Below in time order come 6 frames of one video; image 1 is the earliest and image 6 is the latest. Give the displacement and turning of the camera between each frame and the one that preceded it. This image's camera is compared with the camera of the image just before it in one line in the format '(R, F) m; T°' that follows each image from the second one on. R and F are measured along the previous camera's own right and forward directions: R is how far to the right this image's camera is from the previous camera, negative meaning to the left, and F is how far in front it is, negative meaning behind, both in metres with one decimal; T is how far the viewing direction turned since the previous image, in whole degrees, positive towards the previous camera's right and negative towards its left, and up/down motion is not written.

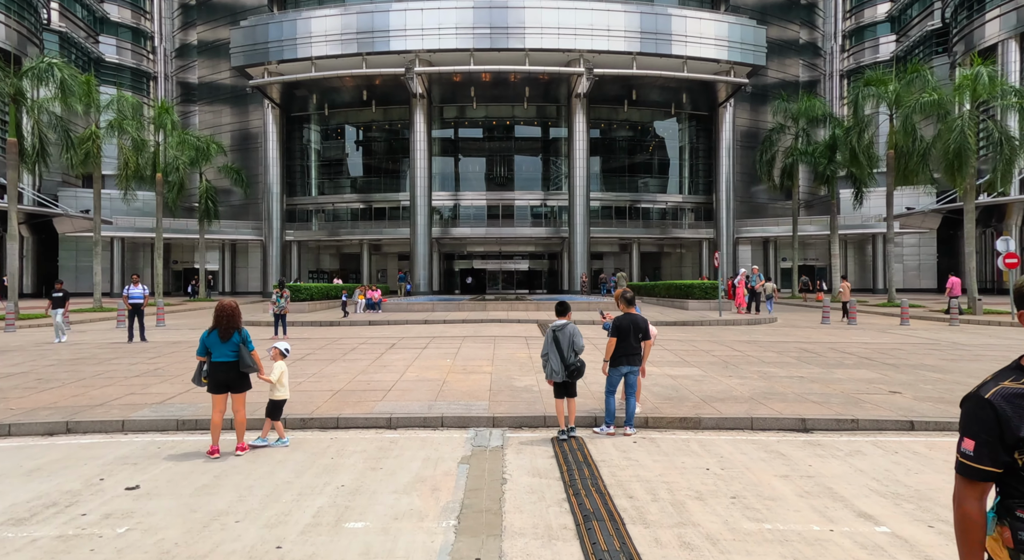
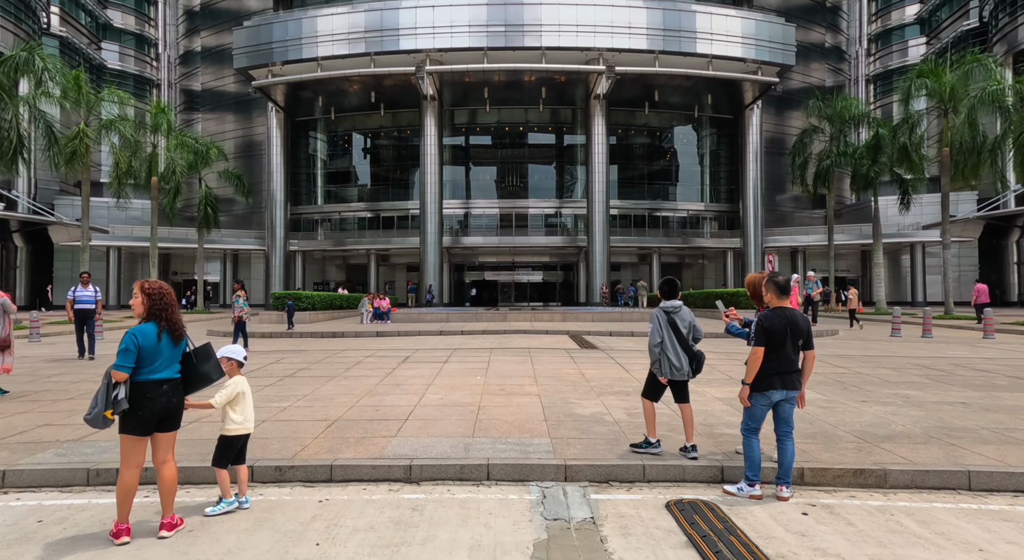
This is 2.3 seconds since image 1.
(-0.6, +2.2) m; -1°
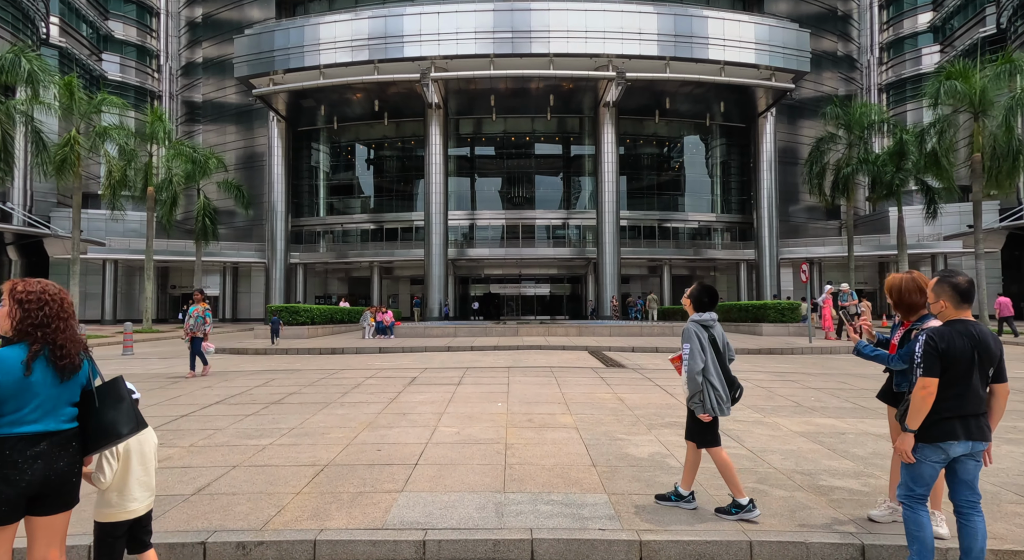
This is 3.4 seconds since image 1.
(-0.3, +1.2) m; 0°
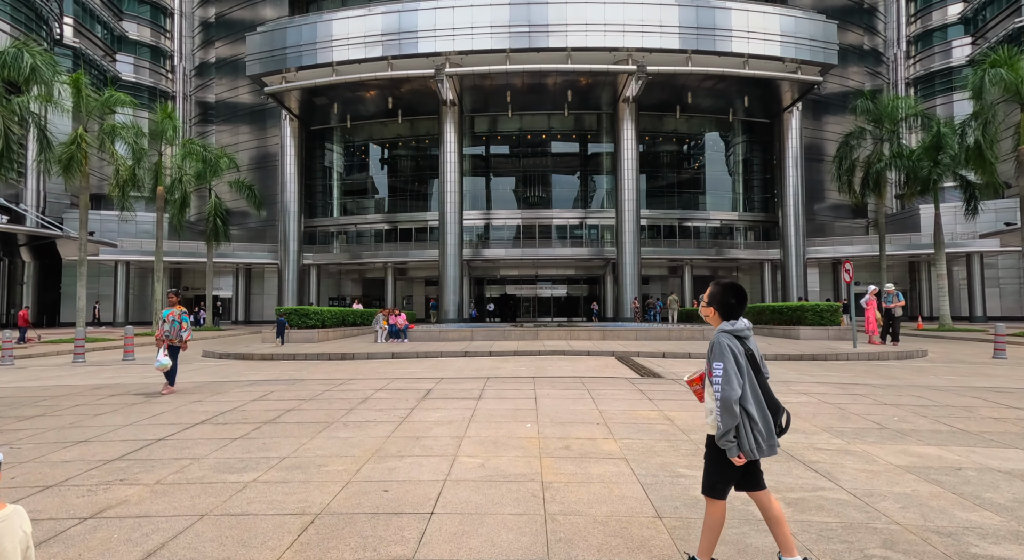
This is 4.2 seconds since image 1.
(-0.2, +1.0) m; -1°
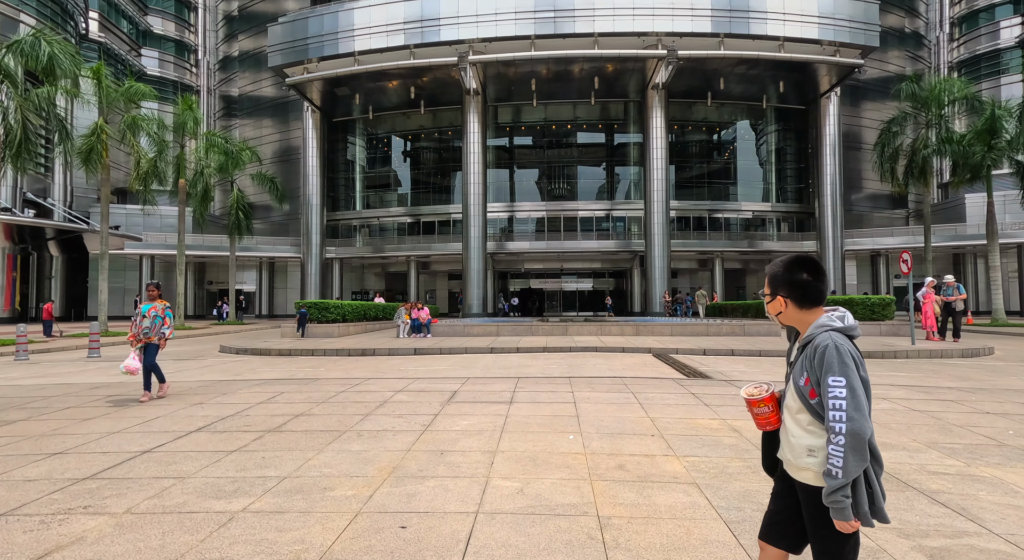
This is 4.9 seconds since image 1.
(-0.2, +0.8) m; -2°
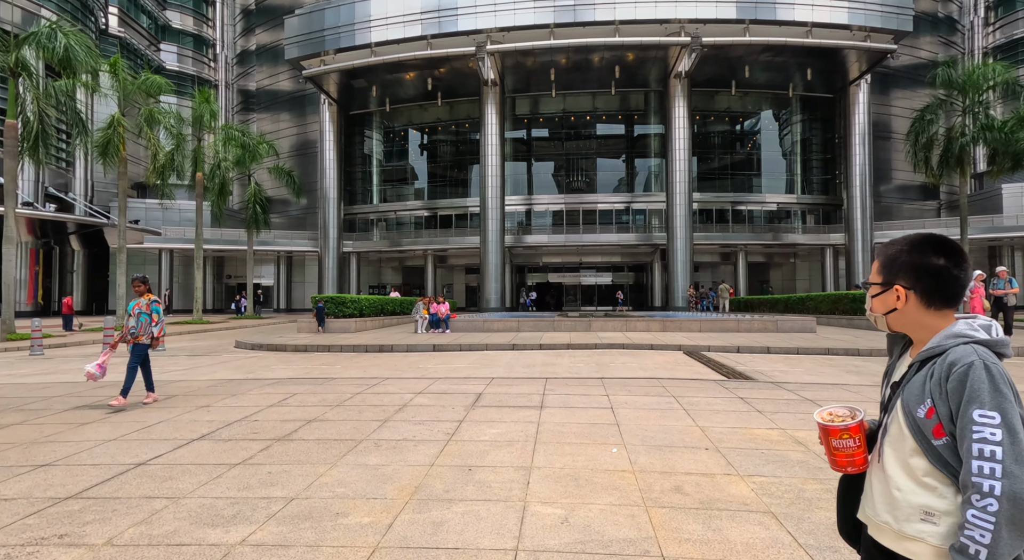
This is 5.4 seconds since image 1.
(-0.2, +0.6) m; -2°
